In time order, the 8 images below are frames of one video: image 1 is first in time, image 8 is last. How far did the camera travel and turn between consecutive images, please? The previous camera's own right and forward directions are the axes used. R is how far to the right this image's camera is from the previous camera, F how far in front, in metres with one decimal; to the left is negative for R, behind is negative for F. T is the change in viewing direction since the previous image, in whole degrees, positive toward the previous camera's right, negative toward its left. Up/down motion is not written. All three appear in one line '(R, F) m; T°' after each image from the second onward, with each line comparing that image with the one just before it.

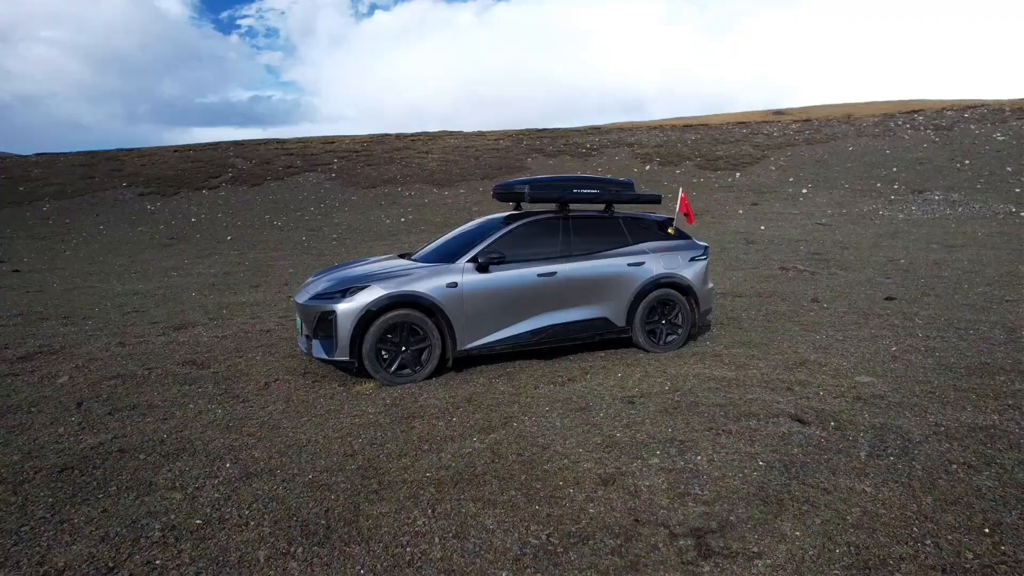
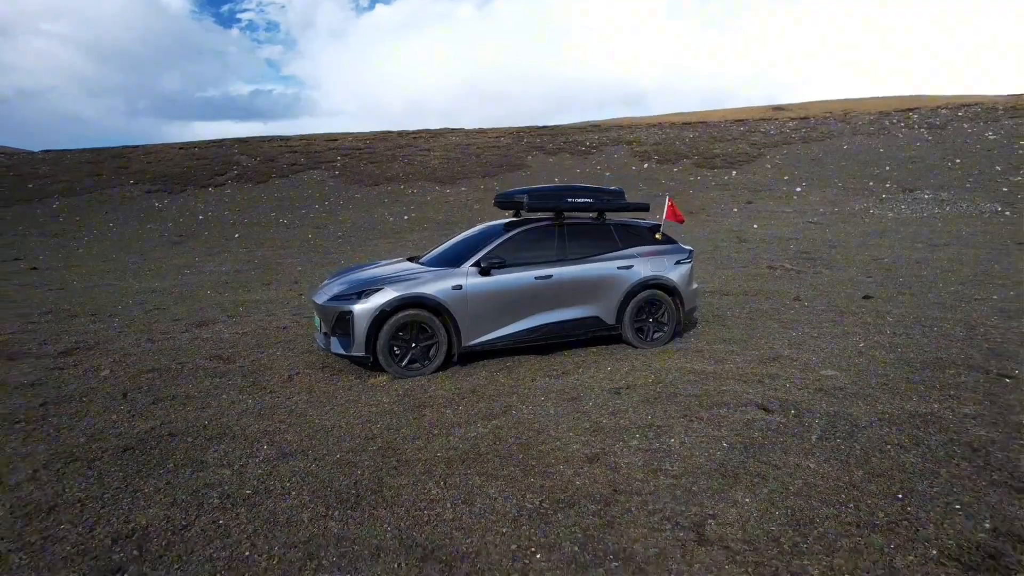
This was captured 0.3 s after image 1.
(0.0, -0.5) m; 0°
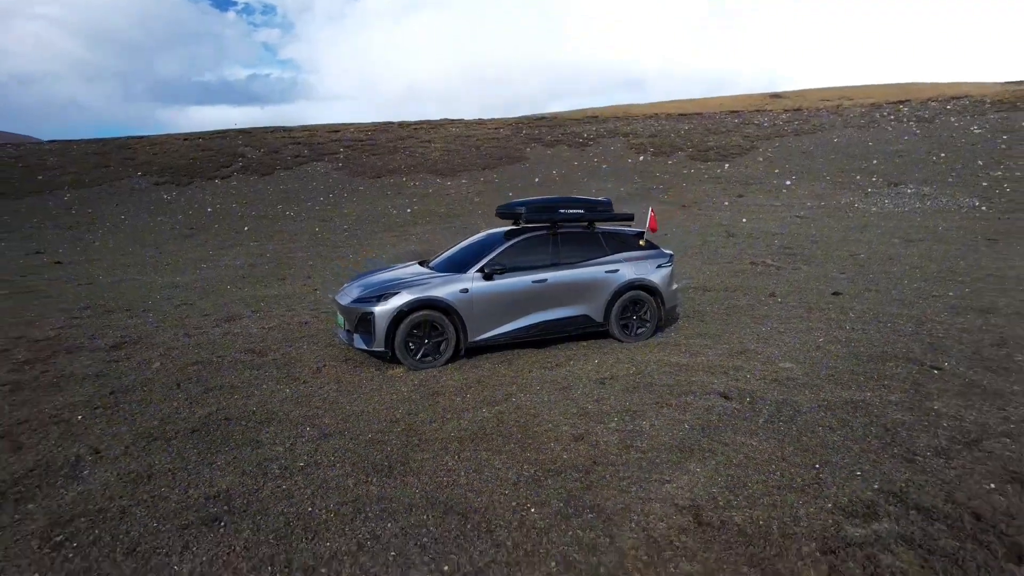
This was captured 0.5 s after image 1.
(0.0, -0.7) m; 0°
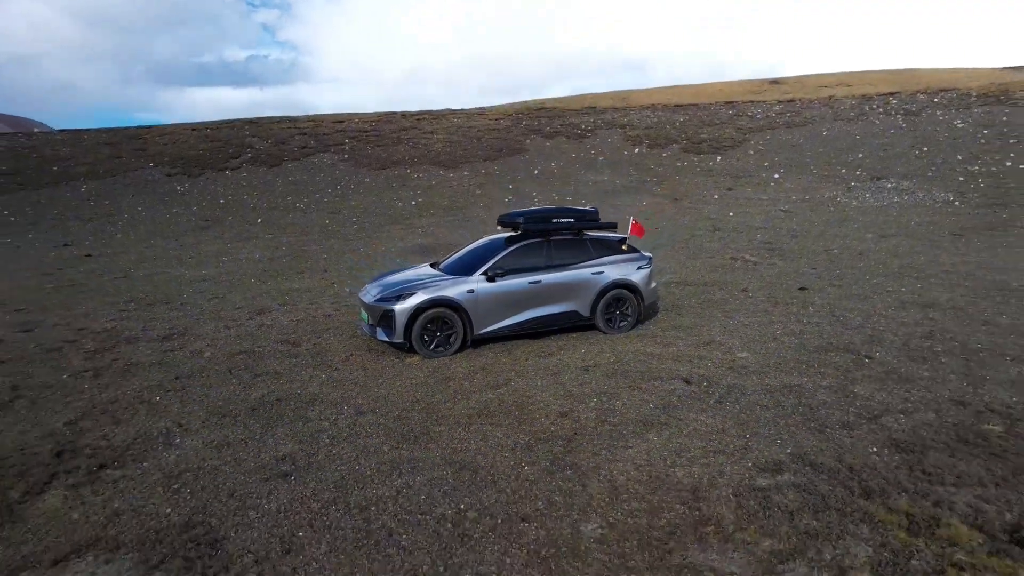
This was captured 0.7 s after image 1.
(0.0, -1.0) m; 0°
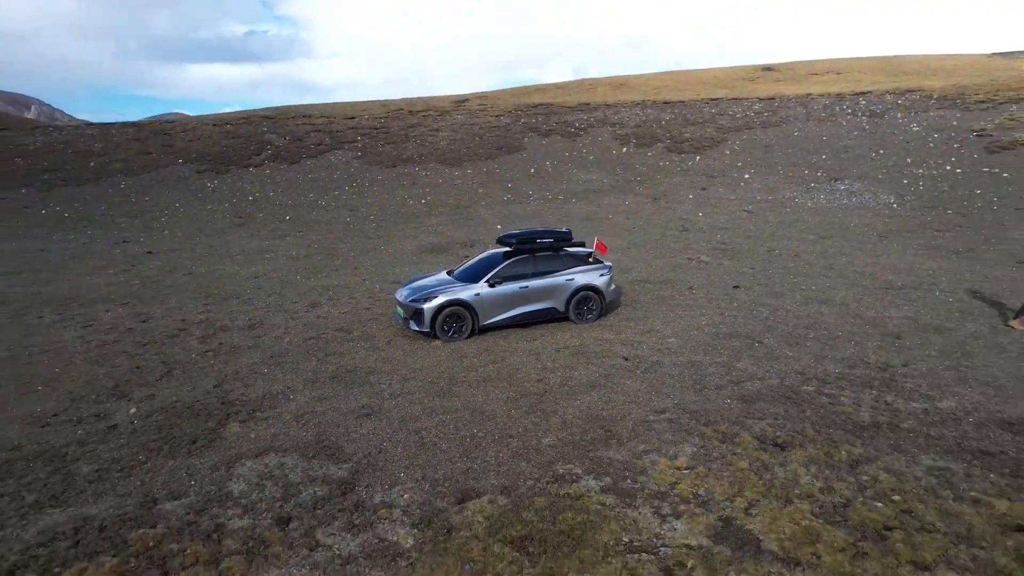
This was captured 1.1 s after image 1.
(+0.1, -2.6) m; 0°
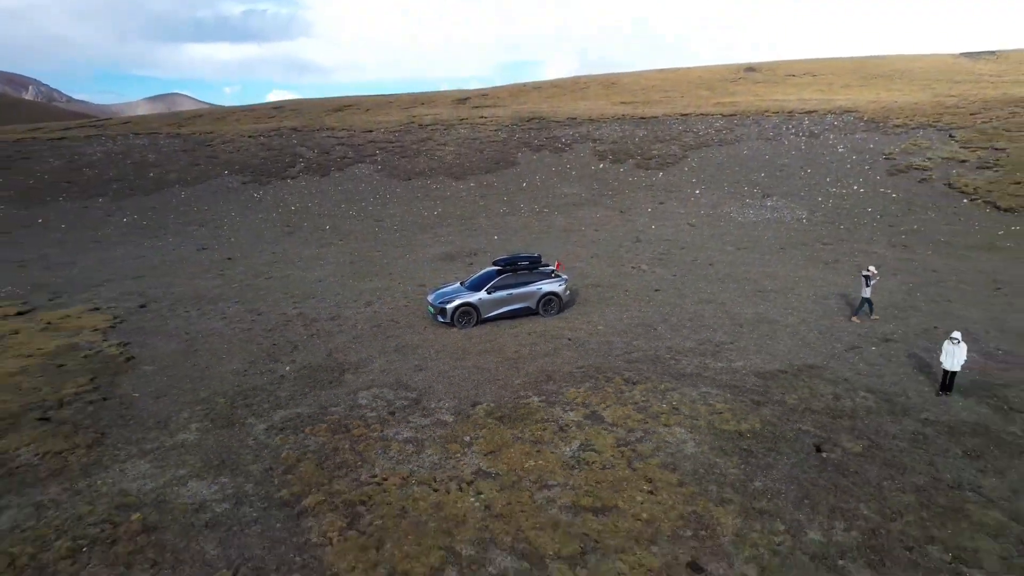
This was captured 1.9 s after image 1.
(+0.3, -5.4) m; 0°
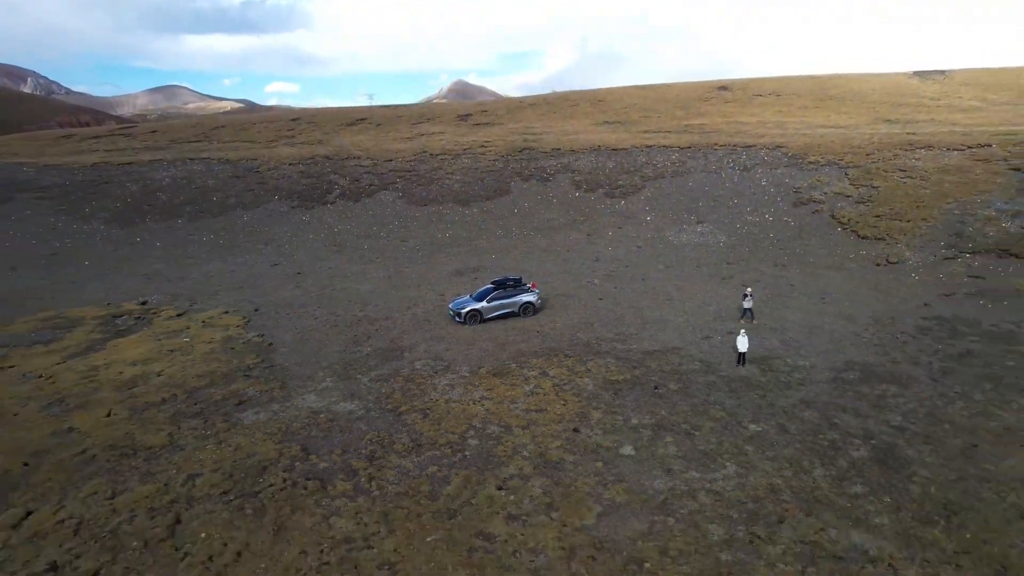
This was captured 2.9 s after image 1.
(+0.3, -8.4) m; 0°
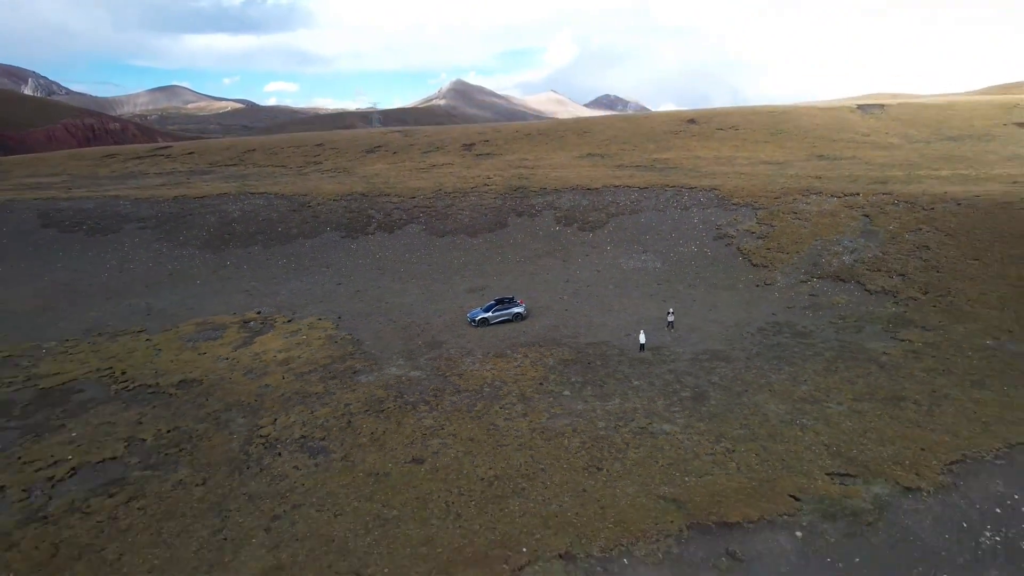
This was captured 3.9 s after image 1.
(+0.2, -12.8) m; 0°
